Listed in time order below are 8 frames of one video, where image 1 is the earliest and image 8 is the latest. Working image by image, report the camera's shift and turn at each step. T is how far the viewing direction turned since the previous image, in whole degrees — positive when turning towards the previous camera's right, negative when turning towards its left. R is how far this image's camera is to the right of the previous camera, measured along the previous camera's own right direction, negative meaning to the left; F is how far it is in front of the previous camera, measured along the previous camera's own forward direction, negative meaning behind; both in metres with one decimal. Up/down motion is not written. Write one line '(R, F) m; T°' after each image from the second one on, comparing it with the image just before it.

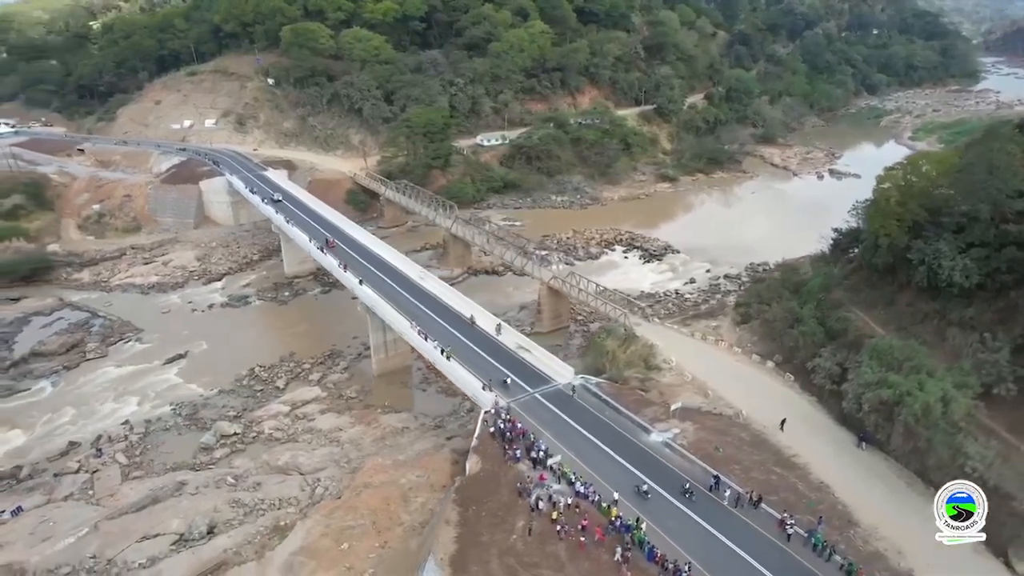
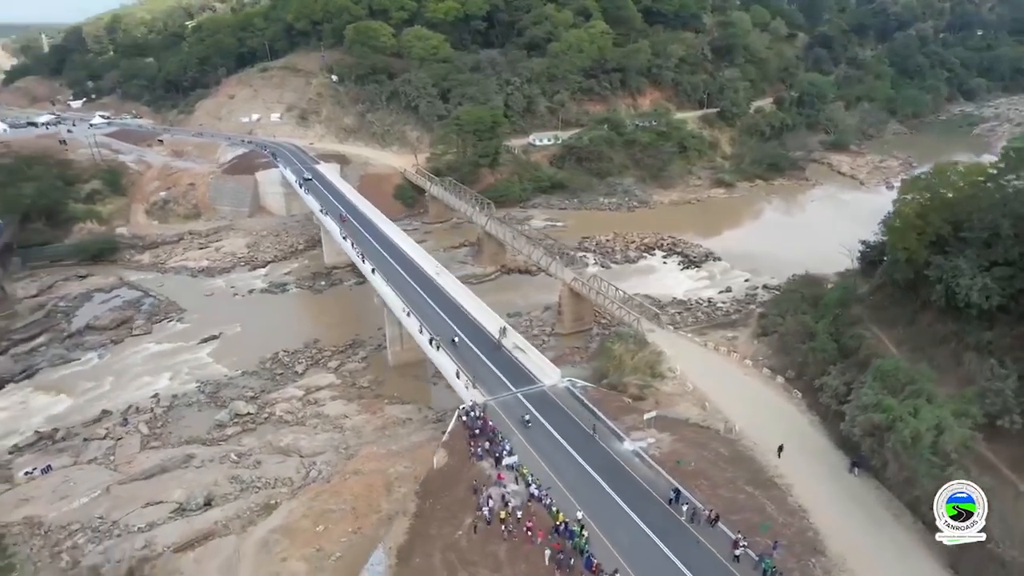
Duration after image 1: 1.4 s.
(+3.4, +0.2) m; -6°
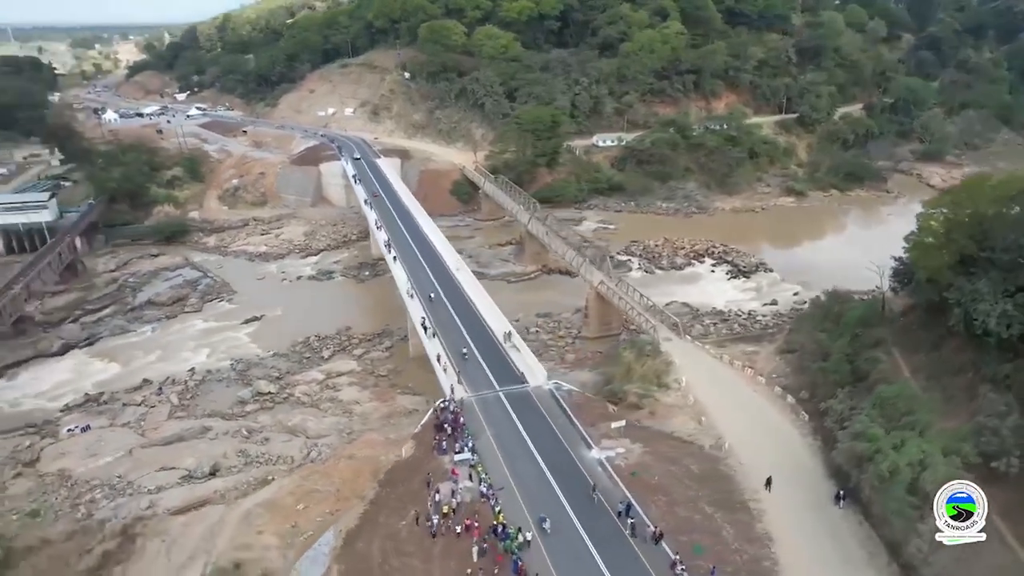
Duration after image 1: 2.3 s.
(+3.8, +0.3) m; -7°
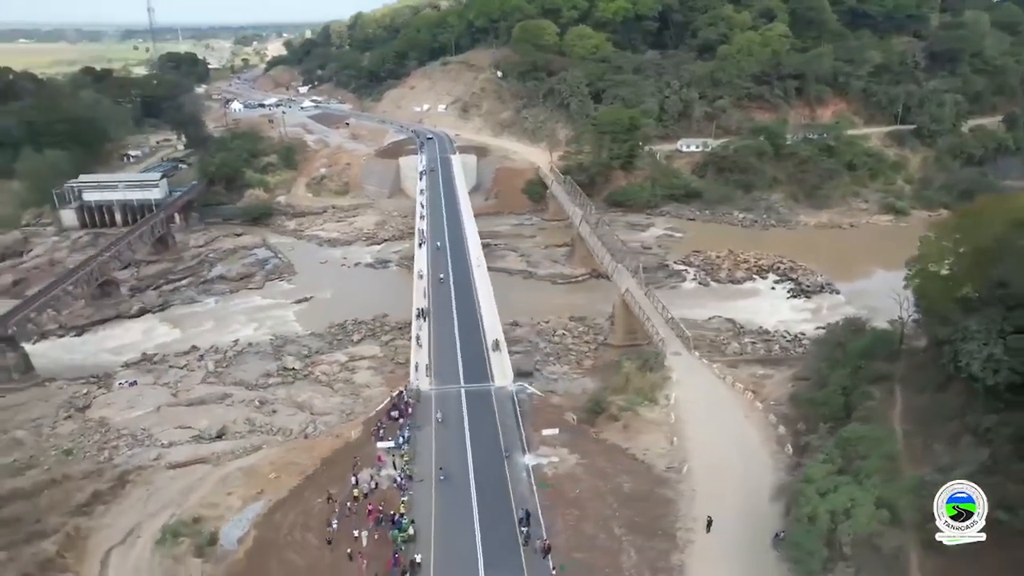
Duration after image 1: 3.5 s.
(+5.8, +0.5) m; -10°
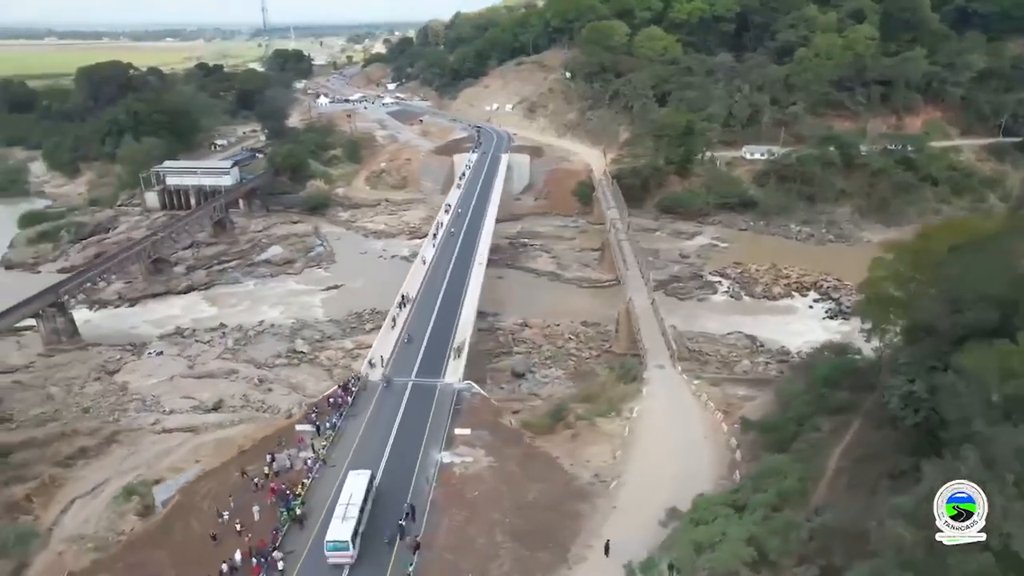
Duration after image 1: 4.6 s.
(+5.8, +0.4) m; -8°
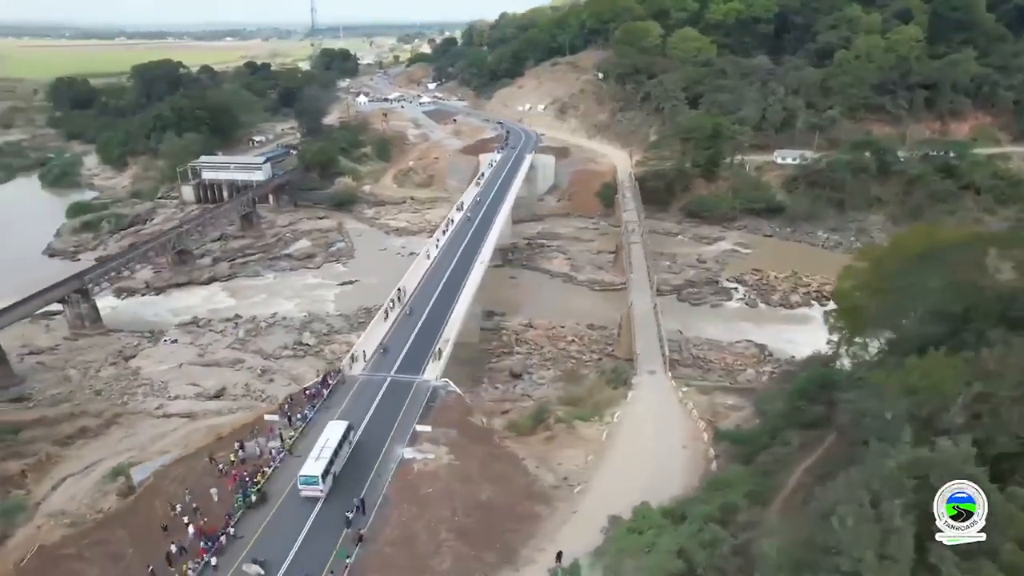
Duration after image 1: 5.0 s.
(+2.7, +0.1) m; -4°
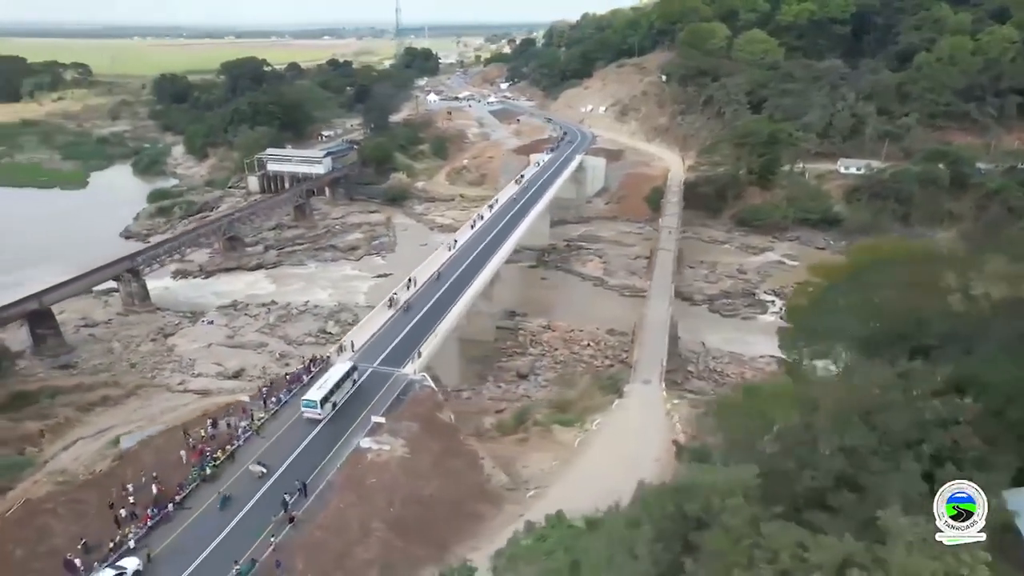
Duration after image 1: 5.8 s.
(+4.1, +0.2) m; -7°
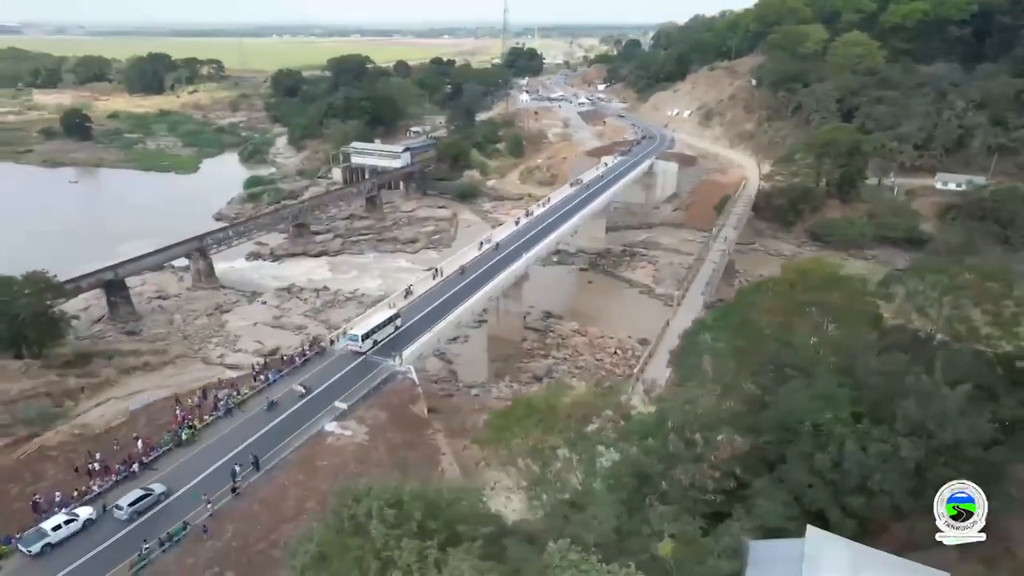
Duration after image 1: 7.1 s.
(+4.8, +0.5) m; -9°
